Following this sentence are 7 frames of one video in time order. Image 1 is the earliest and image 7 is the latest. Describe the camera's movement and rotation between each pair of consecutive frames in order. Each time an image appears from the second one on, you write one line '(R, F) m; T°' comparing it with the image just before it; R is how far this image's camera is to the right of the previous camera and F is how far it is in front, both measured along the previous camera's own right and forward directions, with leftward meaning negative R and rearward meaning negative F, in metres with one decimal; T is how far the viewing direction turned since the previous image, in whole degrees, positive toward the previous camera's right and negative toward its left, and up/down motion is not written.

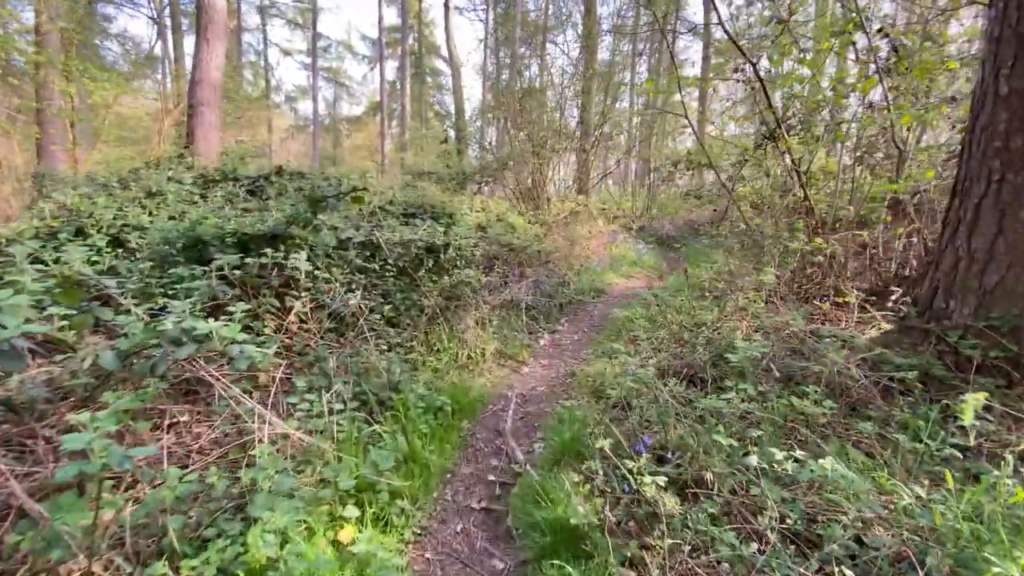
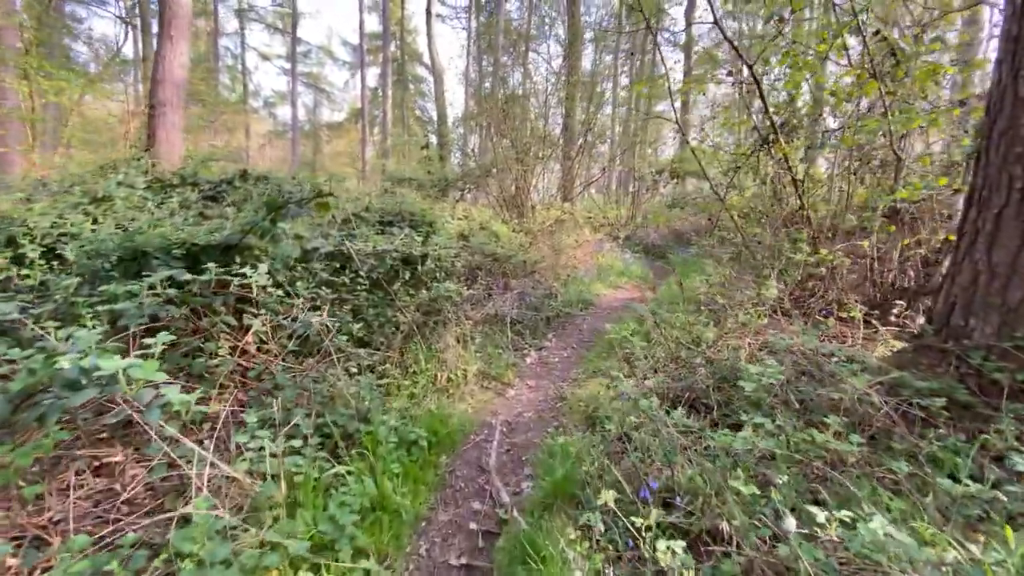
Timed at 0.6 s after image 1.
(0.0, +0.3) m; +2°
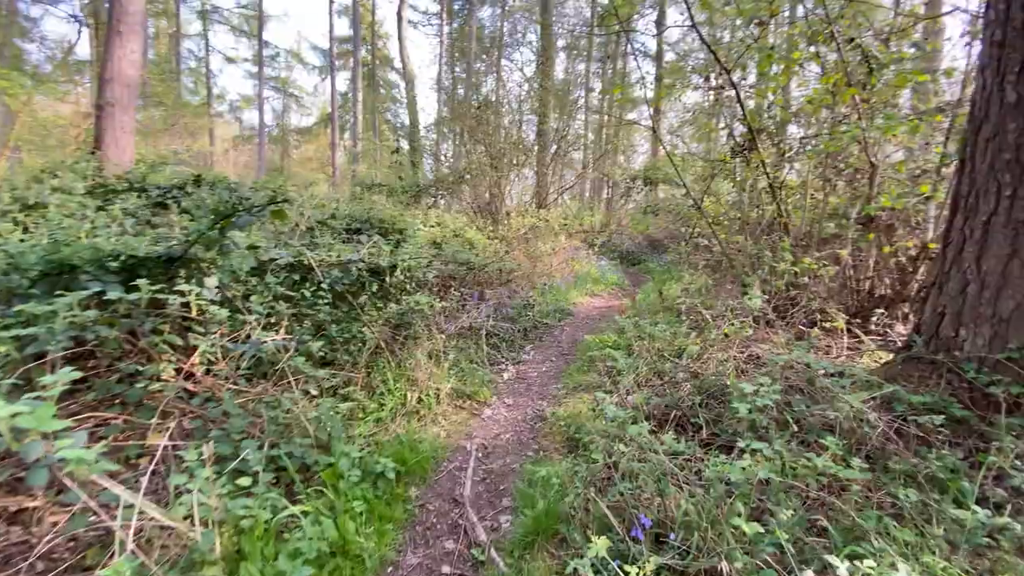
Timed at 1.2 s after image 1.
(0.0, +0.2) m; +3°
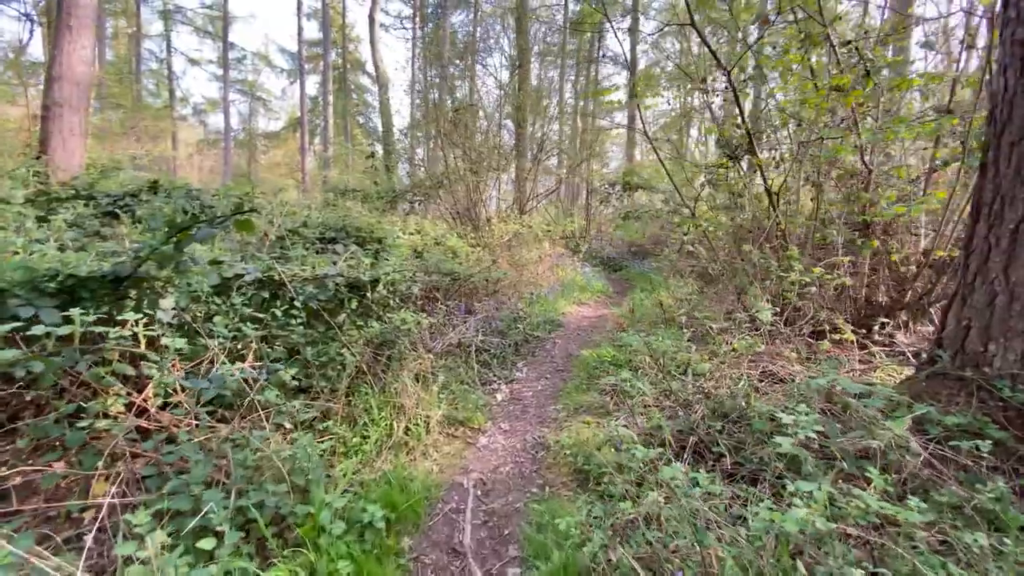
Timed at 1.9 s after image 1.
(-0.1, +0.3) m; +3°
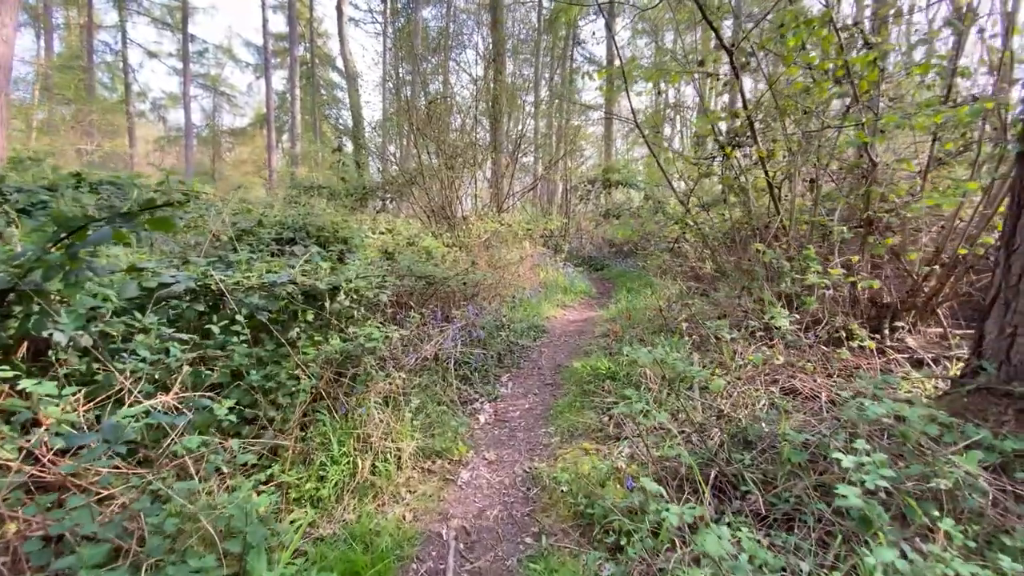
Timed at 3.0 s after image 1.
(-0.1, +0.5) m; +3°
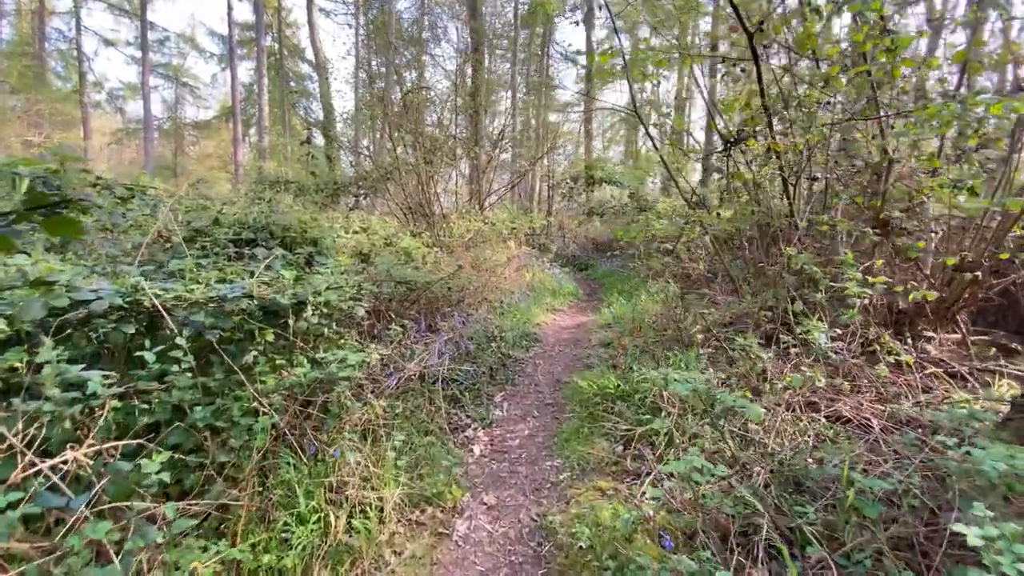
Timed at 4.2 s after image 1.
(-0.1, +0.5) m; +3°
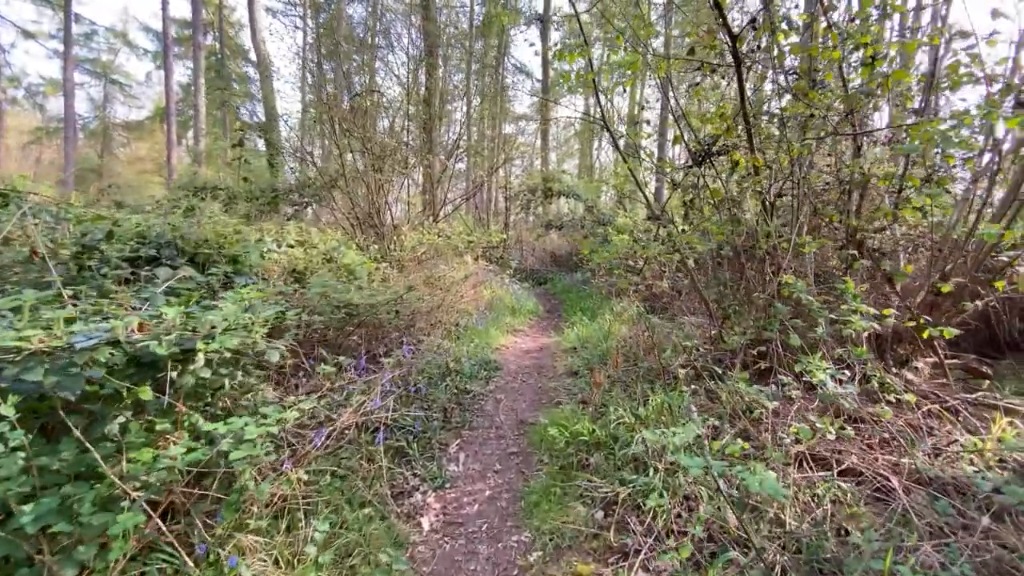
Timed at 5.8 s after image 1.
(0.0, +0.5) m; +5°
